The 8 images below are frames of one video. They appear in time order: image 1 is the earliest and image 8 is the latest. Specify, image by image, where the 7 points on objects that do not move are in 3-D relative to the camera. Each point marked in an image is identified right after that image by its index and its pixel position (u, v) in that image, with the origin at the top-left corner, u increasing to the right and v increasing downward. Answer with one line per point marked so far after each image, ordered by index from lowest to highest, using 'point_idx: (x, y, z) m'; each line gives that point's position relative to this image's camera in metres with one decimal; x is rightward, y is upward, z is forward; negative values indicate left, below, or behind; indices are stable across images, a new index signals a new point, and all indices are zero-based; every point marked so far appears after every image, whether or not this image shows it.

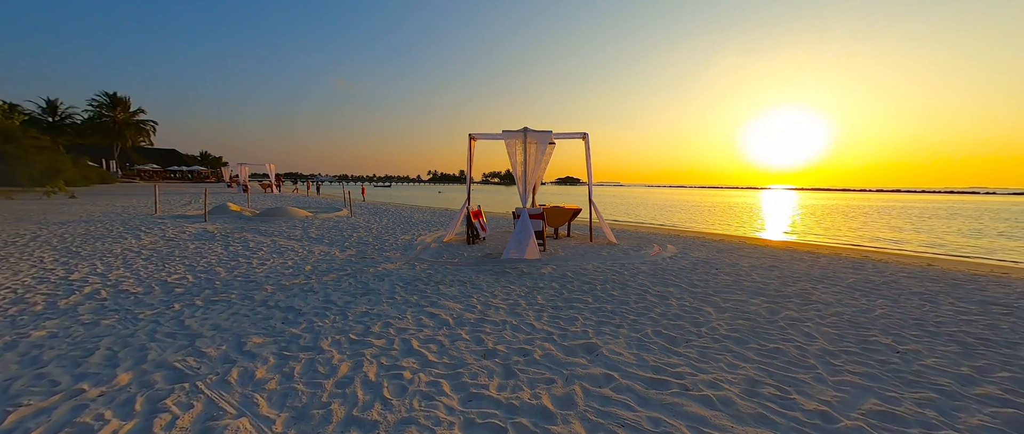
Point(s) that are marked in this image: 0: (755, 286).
0: (+3.5, -1.0, +5.5) m
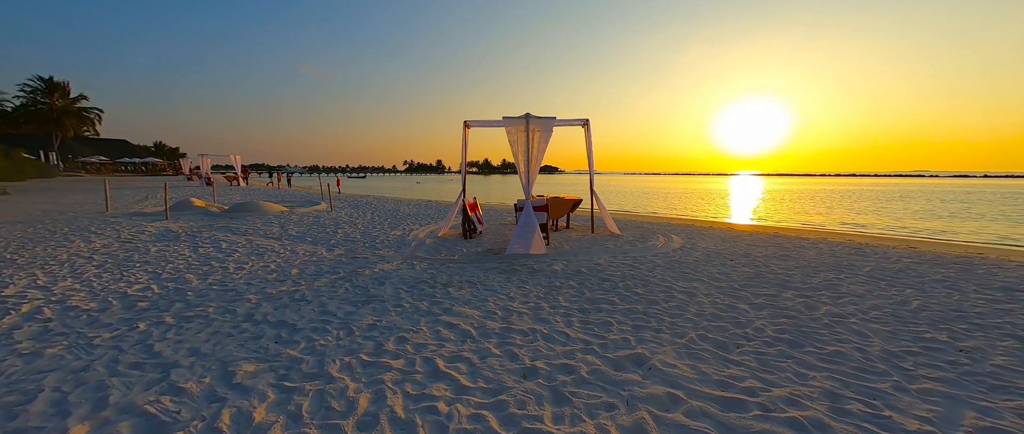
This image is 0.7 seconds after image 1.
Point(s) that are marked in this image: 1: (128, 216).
0: (+3.7, -0.9, +5.3) m
1: (-8.7, 0.0, +8.8) m
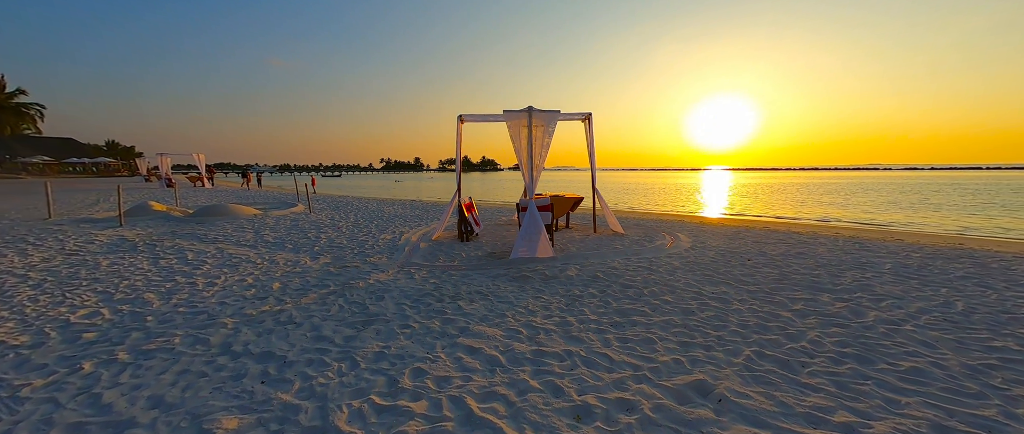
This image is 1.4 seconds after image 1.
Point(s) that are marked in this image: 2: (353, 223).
0: (+3.8, -0.8, +5.0) m
1: (-8.7, -0.1, +7.7) m
2: (-3.5, -0.1, +8.5) m
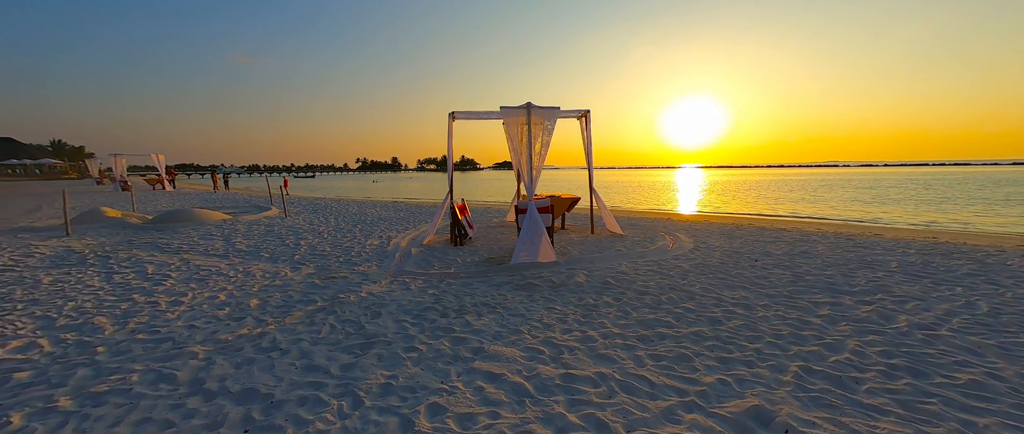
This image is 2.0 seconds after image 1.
0: (+3.9, -0.8, +4.8) m
1: (-8.8, -0.3, +6.8) m
2: (-3.6, -0.2, +7.9) m
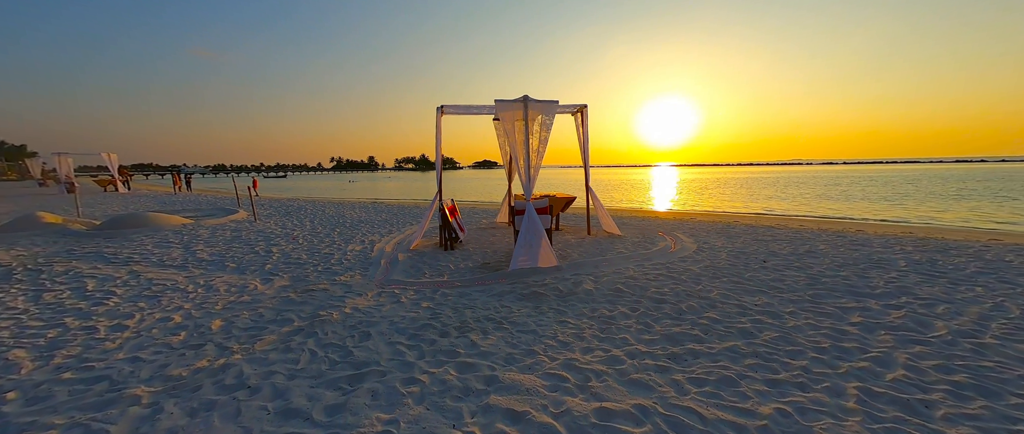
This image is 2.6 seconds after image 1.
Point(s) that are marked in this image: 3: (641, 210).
0: (+3.9, -0.8, +4.6) m
1: (-8.9, -0.4, +5.9) m
2: (-3.8, -0.3, +7.3) m
3: (+6.0, +0.3, +18.3) m
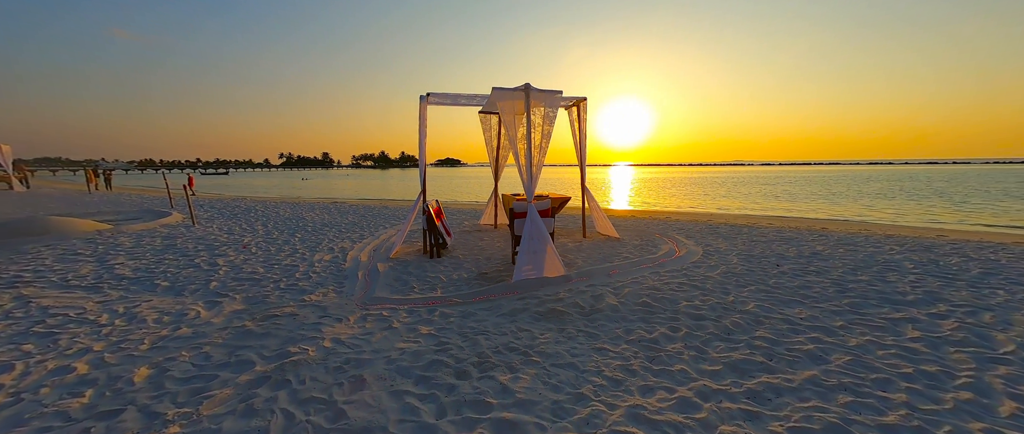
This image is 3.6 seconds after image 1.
0: (+4.0, -0.8, +4.3) m
1: (-8.8, -0.5, +4.2) m
2: (-3.9, -0.3, +6.2) m
3: (+4.6, +0.3, +18.2) m
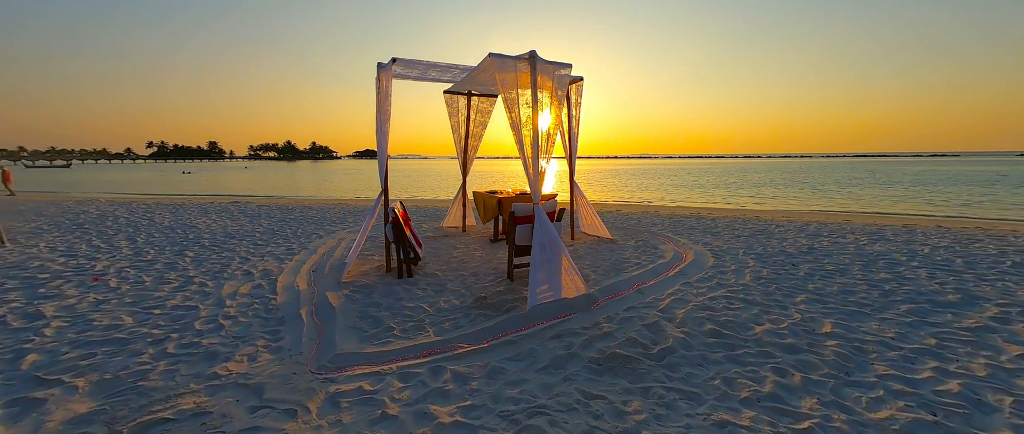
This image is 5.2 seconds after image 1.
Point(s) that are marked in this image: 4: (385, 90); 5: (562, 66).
0: (+4.1, -0.8, +4.0) m
1: (-8.4, -0.8, +1.3) m
2: (-4.0, -0.5, +4.1) m
3: (+1.8, +0.6, +17.6) m
4: (-1.3, +1.4, +4.0) m
5: (+0.5, +1.6, +4.0) m
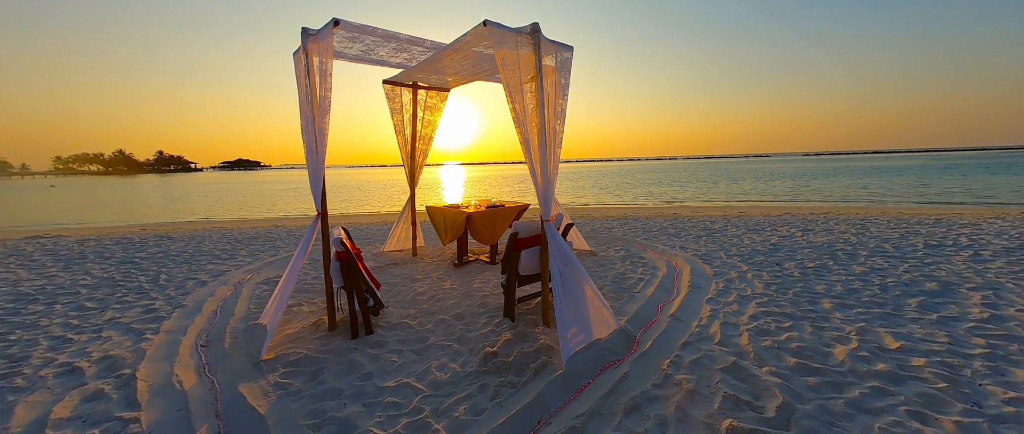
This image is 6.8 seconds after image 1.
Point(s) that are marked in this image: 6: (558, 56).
0: (+4.0, -0.7, +4.0) m
1: (-7.4, -1.3, -1.8) m
2: (-3.9, -0.8, +2.1) m
3: (-1.8, +0.3, +16.7) m
4: (-1.4, +1.1, +2.7) m
5: (+0.4, +1.5, +3.1) m
6: (+0.4, +1.4, +3.0) m
